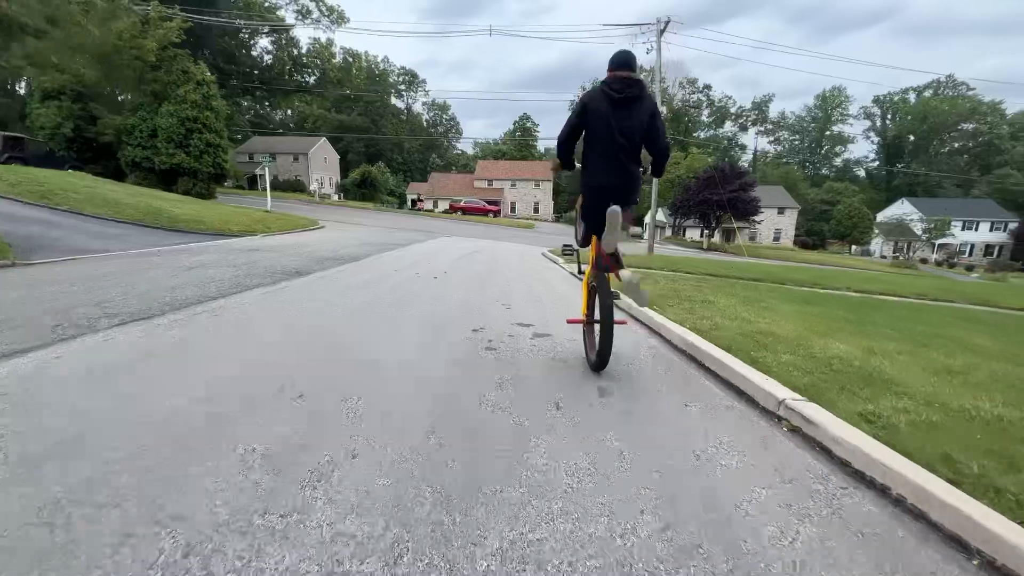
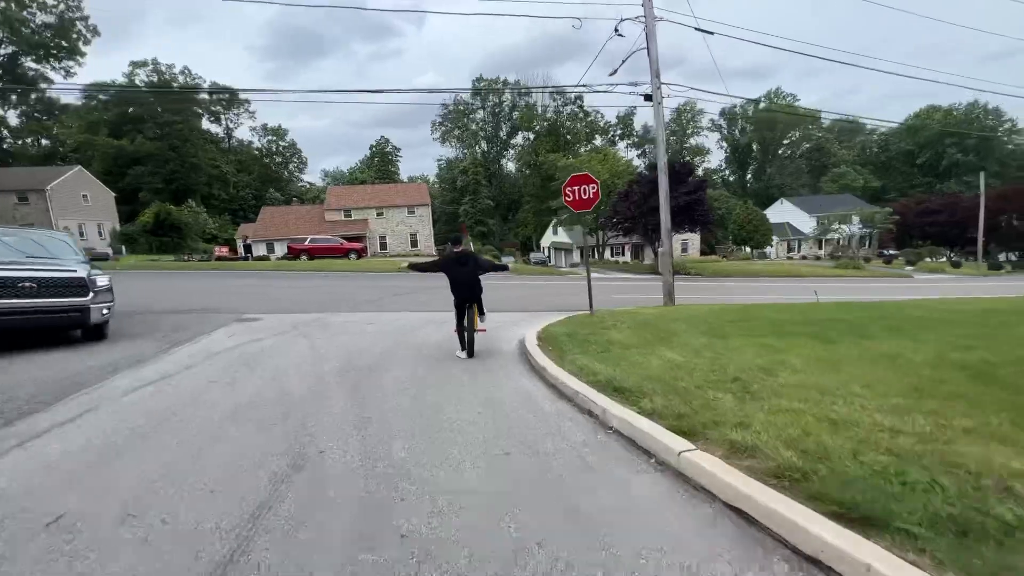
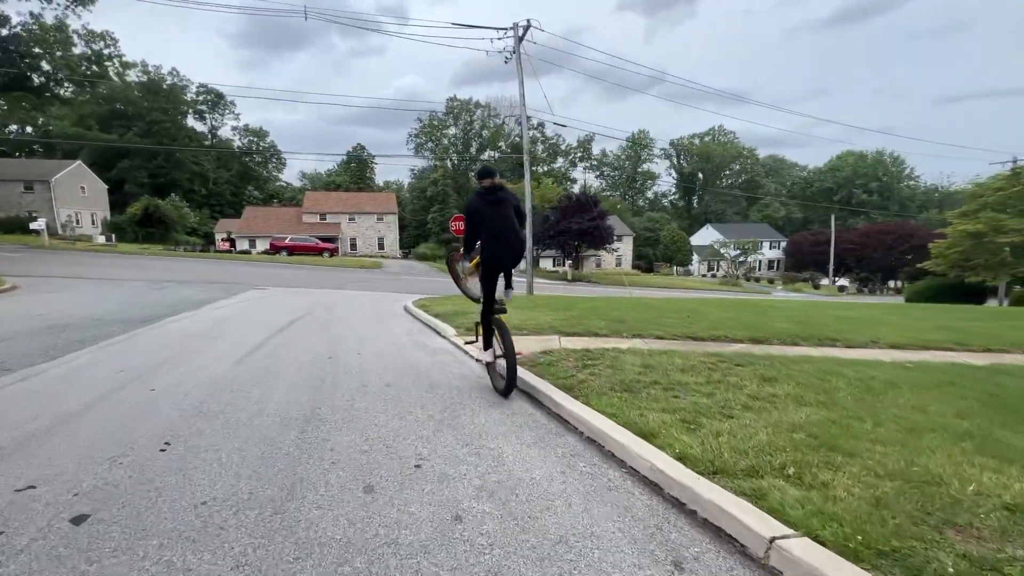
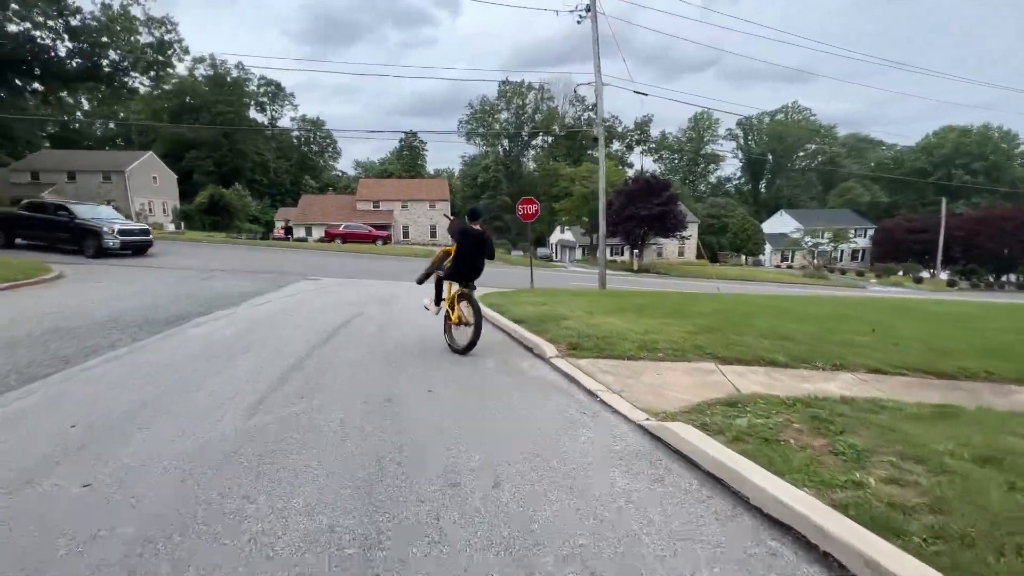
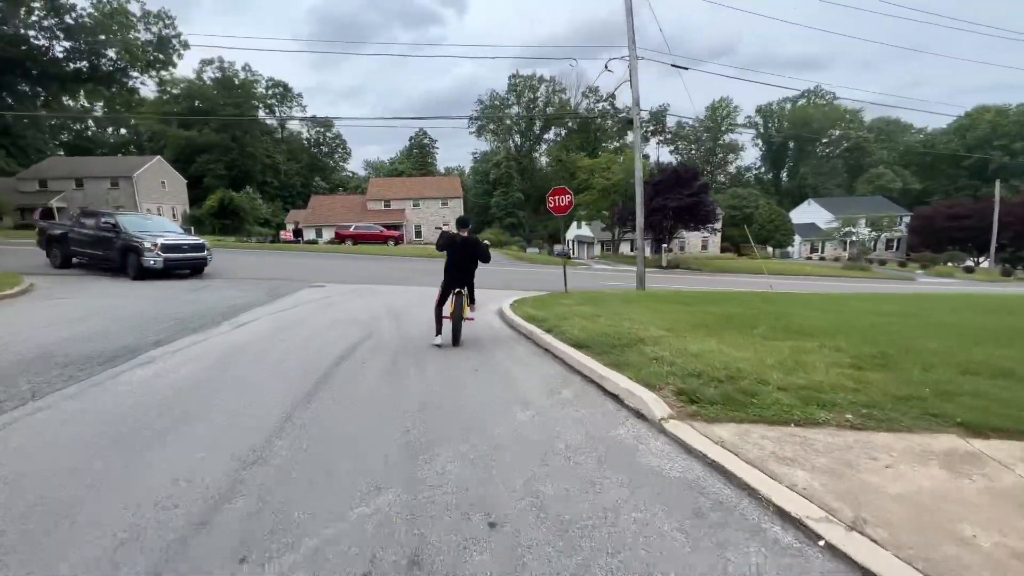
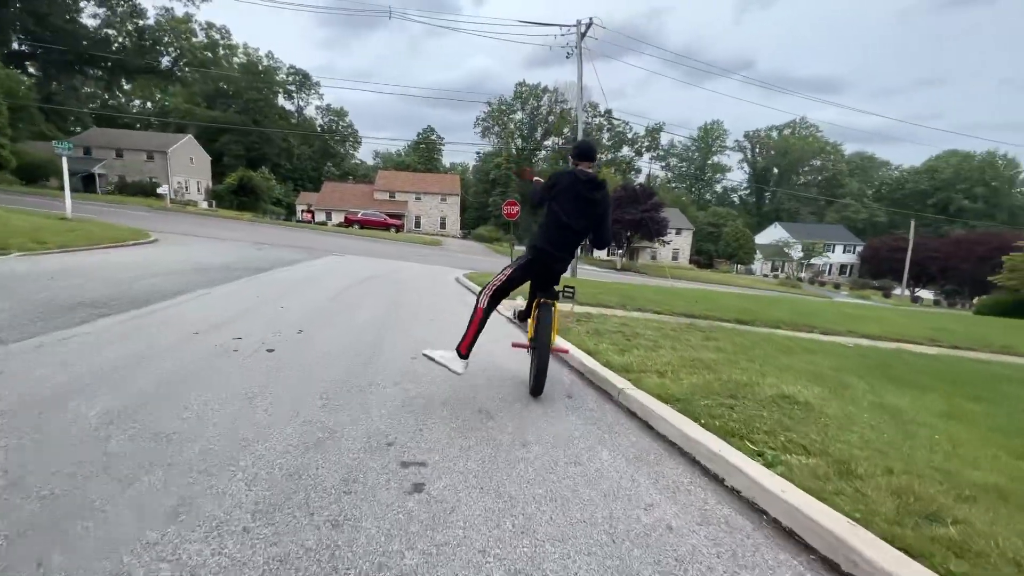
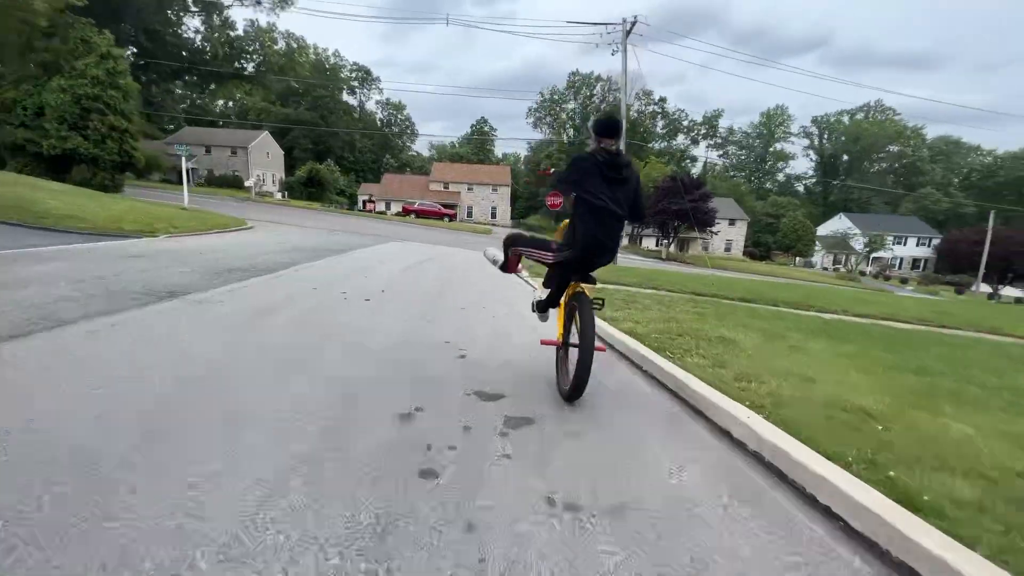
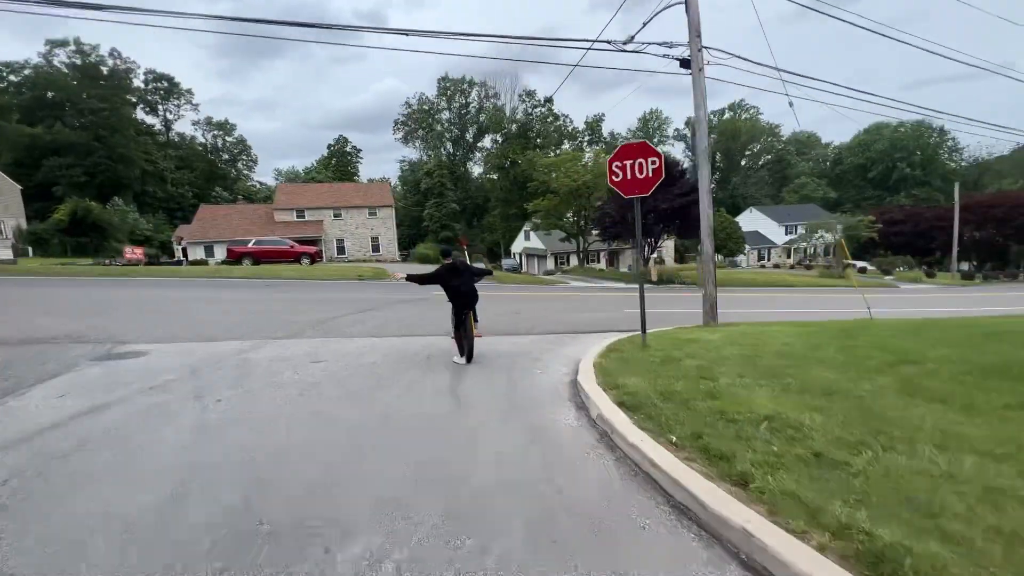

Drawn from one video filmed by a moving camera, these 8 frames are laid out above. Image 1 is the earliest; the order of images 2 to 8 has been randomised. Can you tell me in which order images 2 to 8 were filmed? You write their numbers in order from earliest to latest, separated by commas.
7, 6, 3, 4, 5, 2, 8
